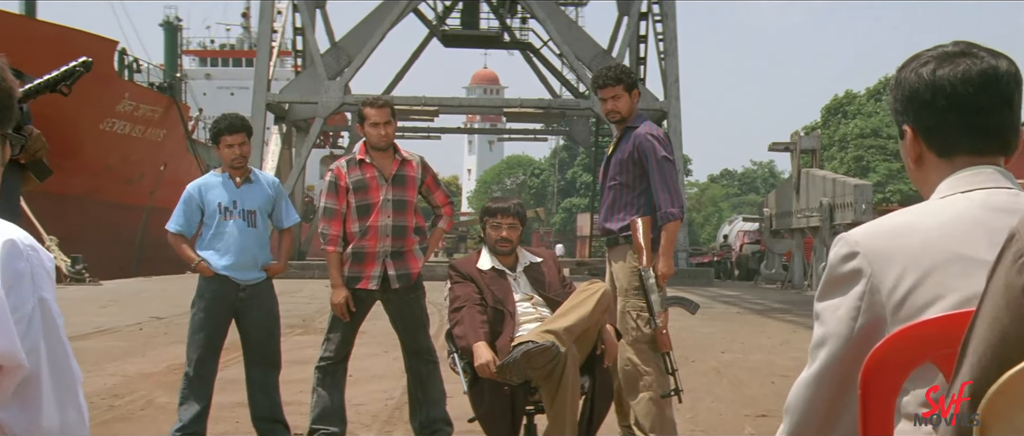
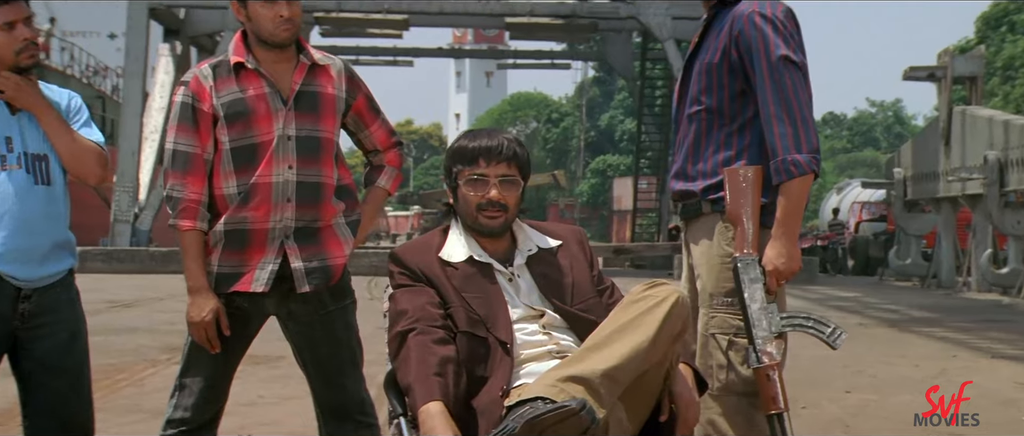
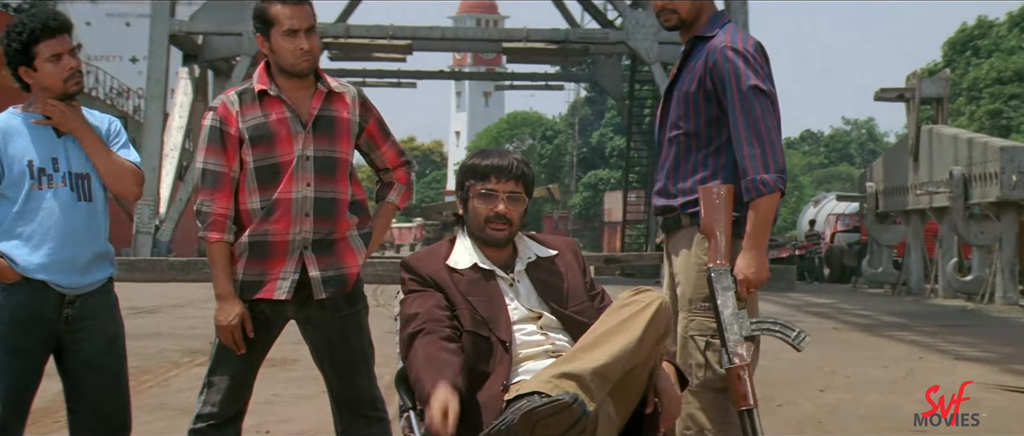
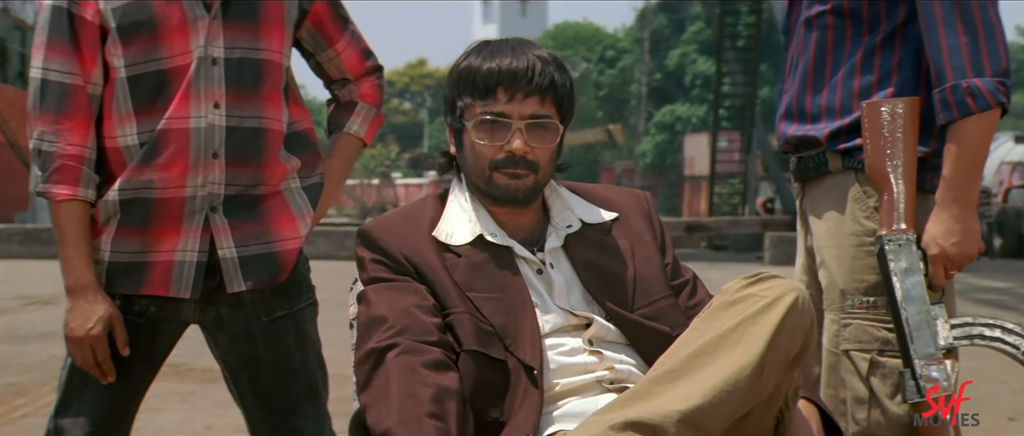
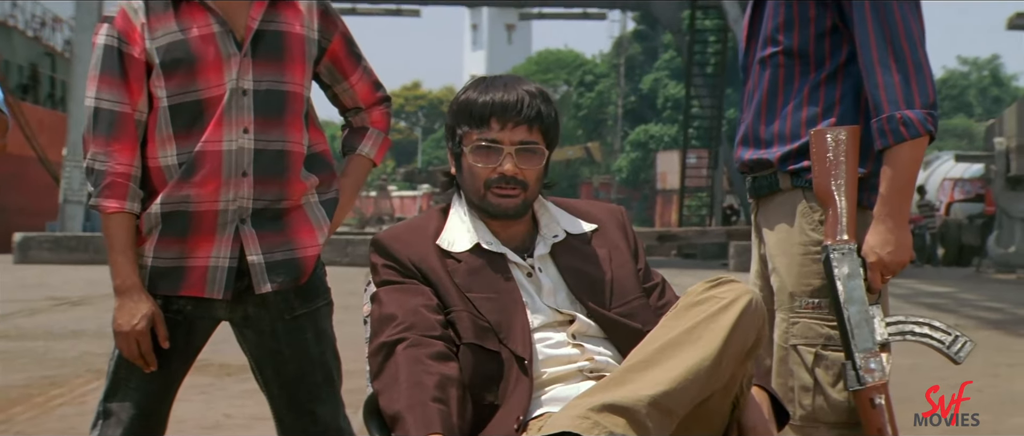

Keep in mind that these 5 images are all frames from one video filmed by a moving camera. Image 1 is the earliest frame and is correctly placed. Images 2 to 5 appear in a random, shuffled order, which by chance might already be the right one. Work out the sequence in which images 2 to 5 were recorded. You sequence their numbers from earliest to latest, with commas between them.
3, 2, 5, 4
